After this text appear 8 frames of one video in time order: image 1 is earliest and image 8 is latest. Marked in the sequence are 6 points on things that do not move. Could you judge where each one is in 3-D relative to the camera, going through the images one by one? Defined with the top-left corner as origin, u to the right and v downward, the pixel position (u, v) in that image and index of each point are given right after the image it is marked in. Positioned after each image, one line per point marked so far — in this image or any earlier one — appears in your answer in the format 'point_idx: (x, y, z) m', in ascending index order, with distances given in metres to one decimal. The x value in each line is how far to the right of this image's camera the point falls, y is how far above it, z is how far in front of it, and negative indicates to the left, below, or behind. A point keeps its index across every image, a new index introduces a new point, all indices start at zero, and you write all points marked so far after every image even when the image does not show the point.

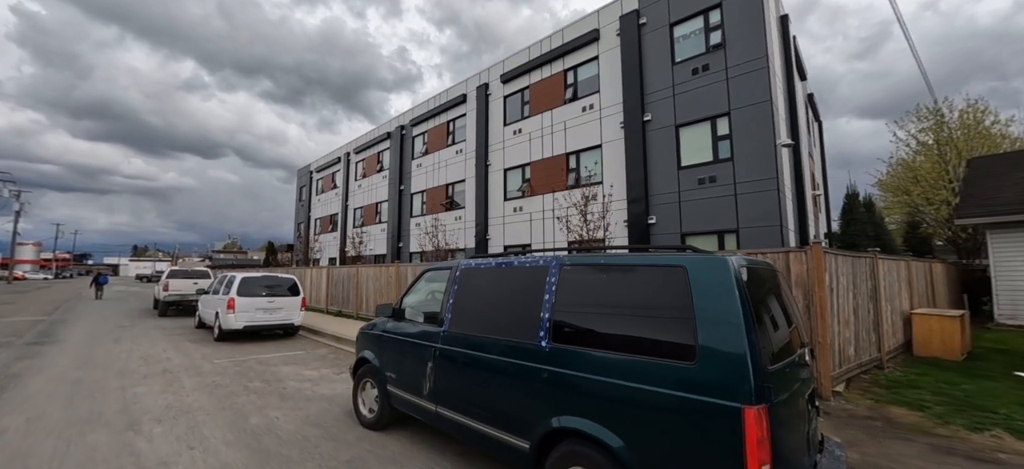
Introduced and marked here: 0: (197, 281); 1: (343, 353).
0: (-13.0, -1.9, +16.4) m
1: (-3.8, -2.7, +9.1) m
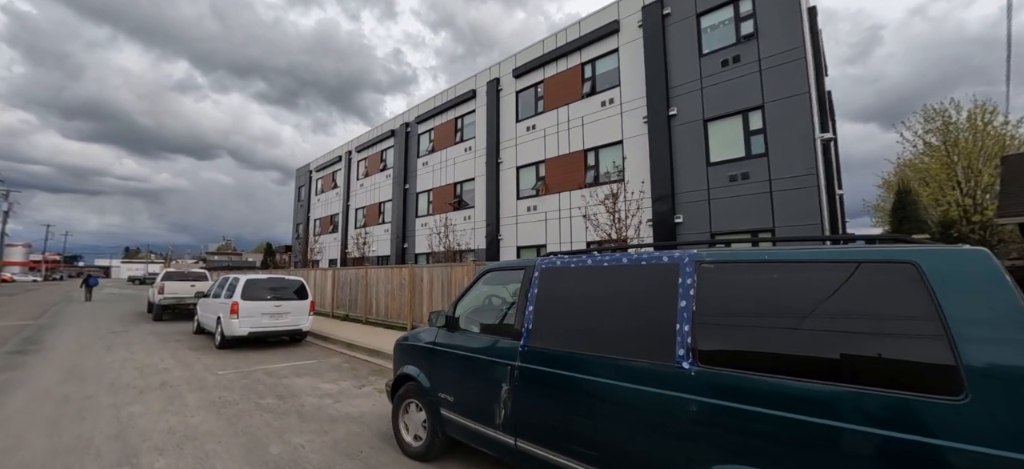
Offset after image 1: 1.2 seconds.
0: (-12.4, -1.9, +15.5) m
1: (-3.2, -2.7, +8.3) m
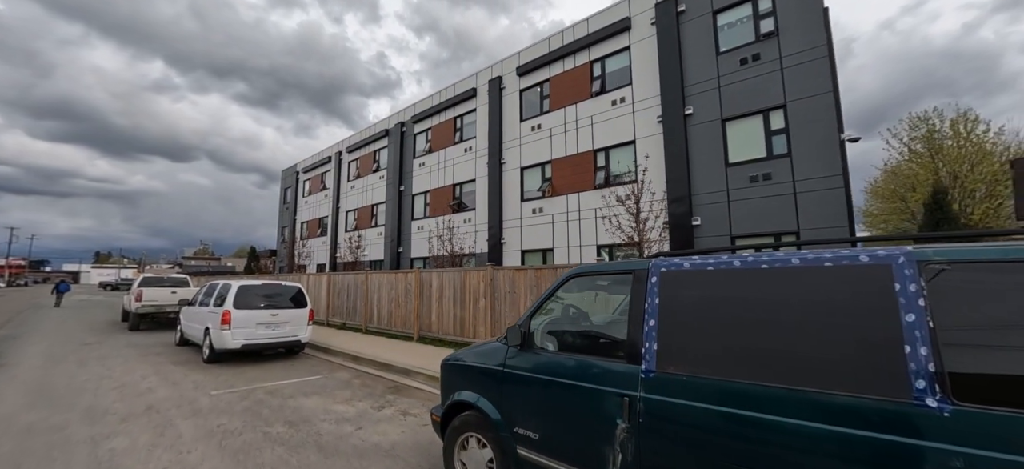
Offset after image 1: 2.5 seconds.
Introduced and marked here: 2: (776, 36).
0: (-12.1, -2.0, +14.4) m
1: (-2.7, -2.7, +7.5) m
2: (+7.7, +5.8, +11.6) m
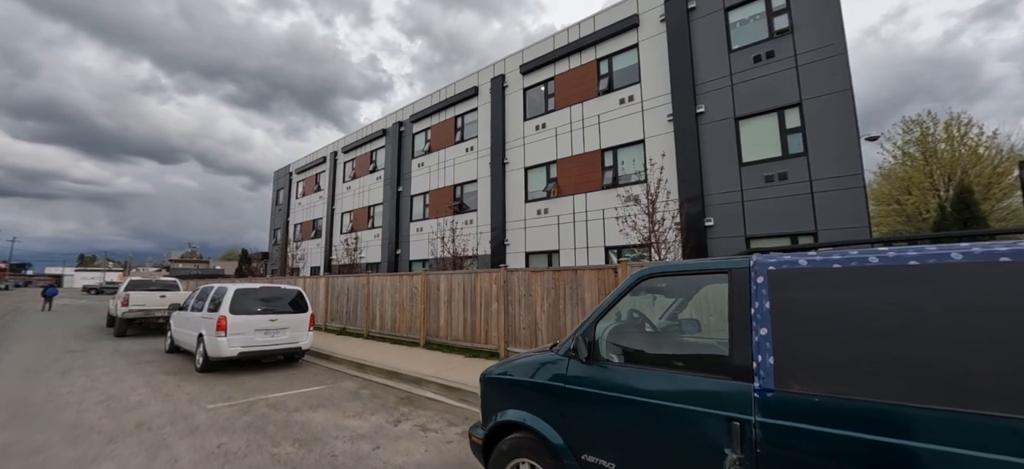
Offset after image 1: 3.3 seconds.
0: (-11.9, -2.0, +13.7) m
1: (-2.3, -2.7, +7.0) m
2: (+8.0, +5.8, +11.4) m
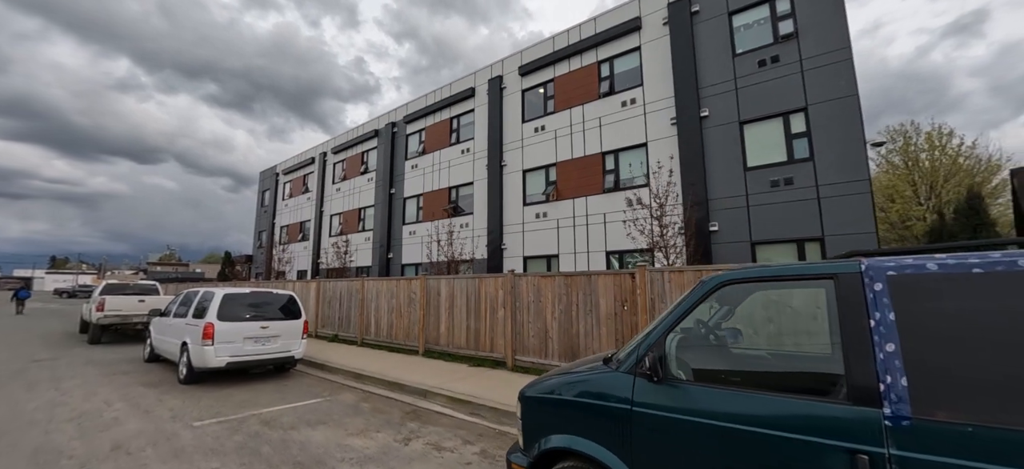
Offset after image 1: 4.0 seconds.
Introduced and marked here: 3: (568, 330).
0: (-11.9, -2.1, +12.9) m
1: (-2.1, -2.7, +6.5) m
2: (+8.1, +5.6, +11.3) m
3: (+1.0, -1.7, +7.3) m
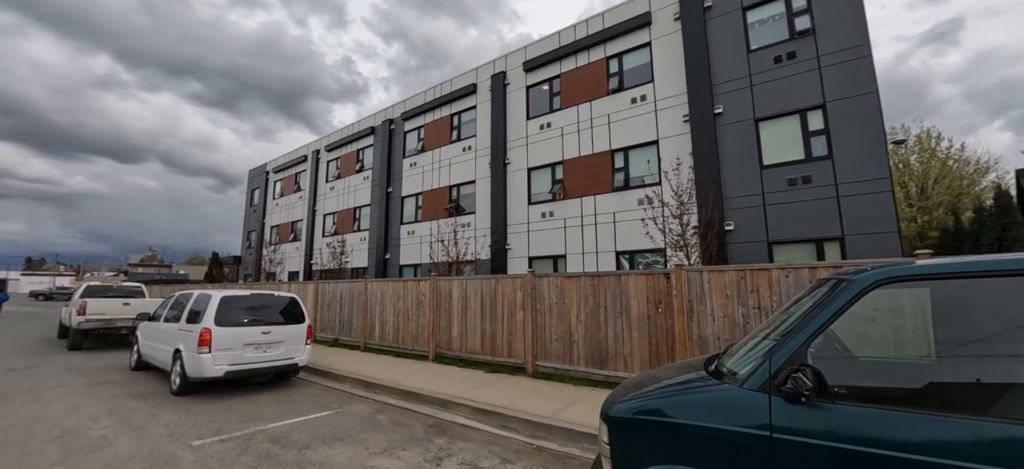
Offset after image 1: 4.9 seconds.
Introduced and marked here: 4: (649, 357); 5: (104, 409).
0: (-11.7, -2.0, +12.2) m
1: (-1.7, -2.6, +6.0) m
2: (+8.4, +5.6, +11.1) m
3: (+1.4, -1.7, +6.9) m
4: (+2.2, -1.9, +6.3) m
5: (-6.0, -2.5, +5.8) m
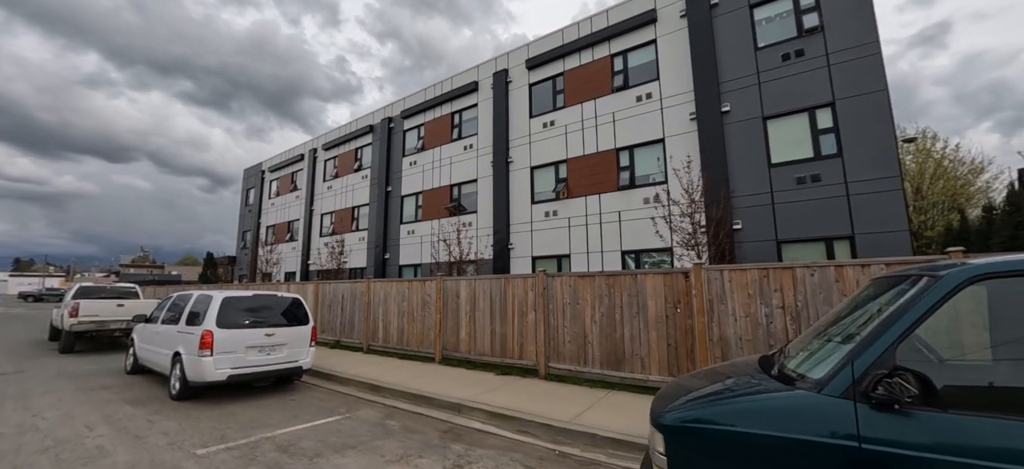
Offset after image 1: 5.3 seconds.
0: (-11.5, -2.0, +11.8) m
1: (-1.5, -2.6, +5.7) m
2: (+8.5, +5.6, +11.0) m
3: (+1.6, -1.7, +6.7) m
4: (+2.4, -1.9, +6.2) m
5: (-5.8, -2.5, +5.6) m
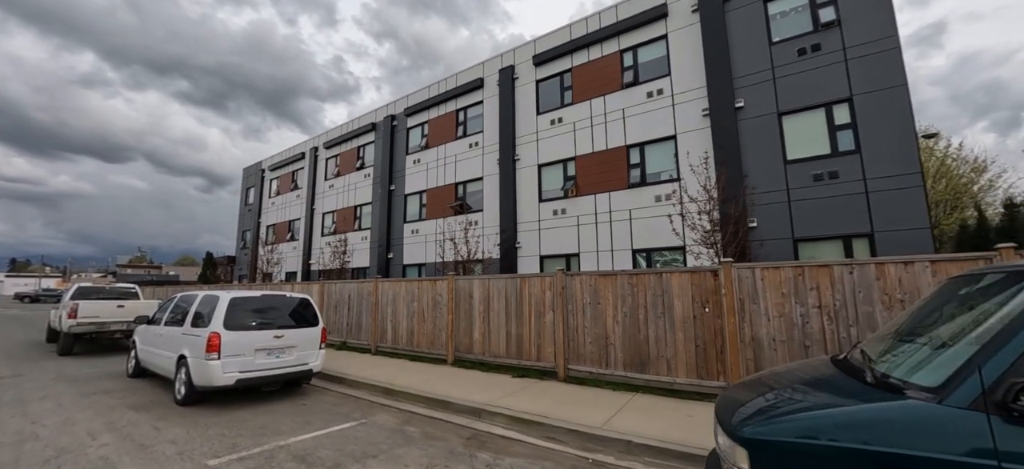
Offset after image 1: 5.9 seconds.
0: (-11.2, -2.0, +11.5) m
1: (-1.2, -2.6, +5.5) m
2: (+8.8, +5.7, +10.8) m
3: (+2.0, -1.6, +6.4) m
4: (+2.7, -1.9, +5.9) m
5: (-5.4, -2.5, +5.3) m
